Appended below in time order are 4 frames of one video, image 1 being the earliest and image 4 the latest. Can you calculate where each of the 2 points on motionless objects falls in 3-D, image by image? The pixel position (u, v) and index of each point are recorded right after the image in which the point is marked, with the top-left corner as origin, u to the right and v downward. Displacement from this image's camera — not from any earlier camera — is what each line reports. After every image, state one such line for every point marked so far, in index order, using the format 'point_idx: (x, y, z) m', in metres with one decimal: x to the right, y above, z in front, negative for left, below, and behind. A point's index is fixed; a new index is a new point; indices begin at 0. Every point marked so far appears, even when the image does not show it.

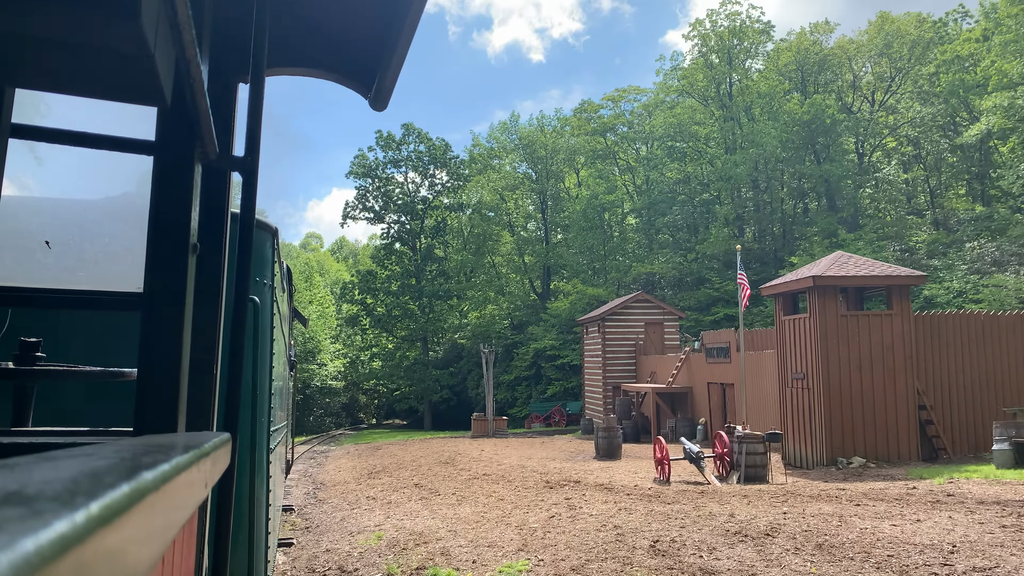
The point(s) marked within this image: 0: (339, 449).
0: (-4.0, -4.0, +16.9) m
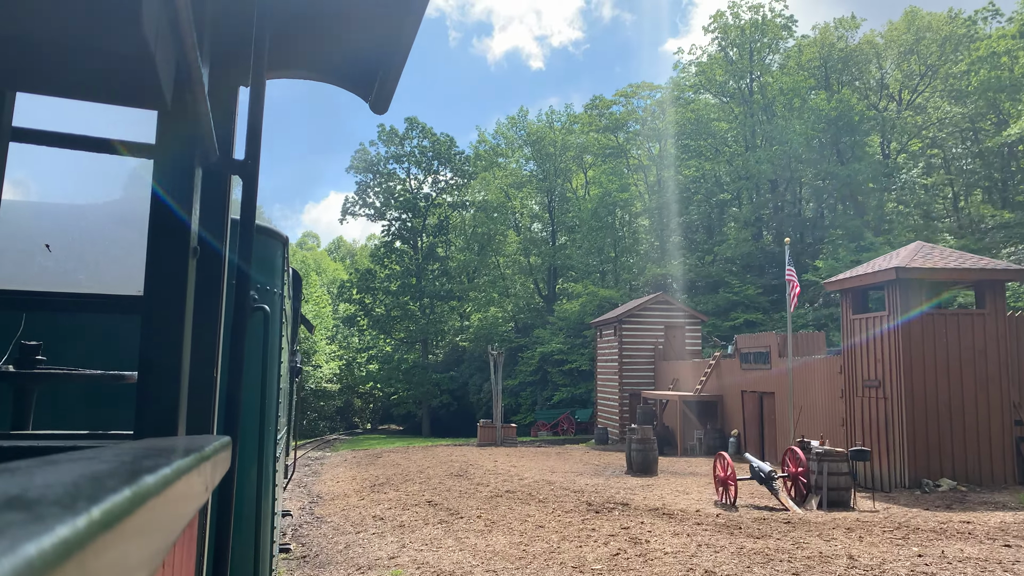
0: (-4.1, -4.0, +16.4) m
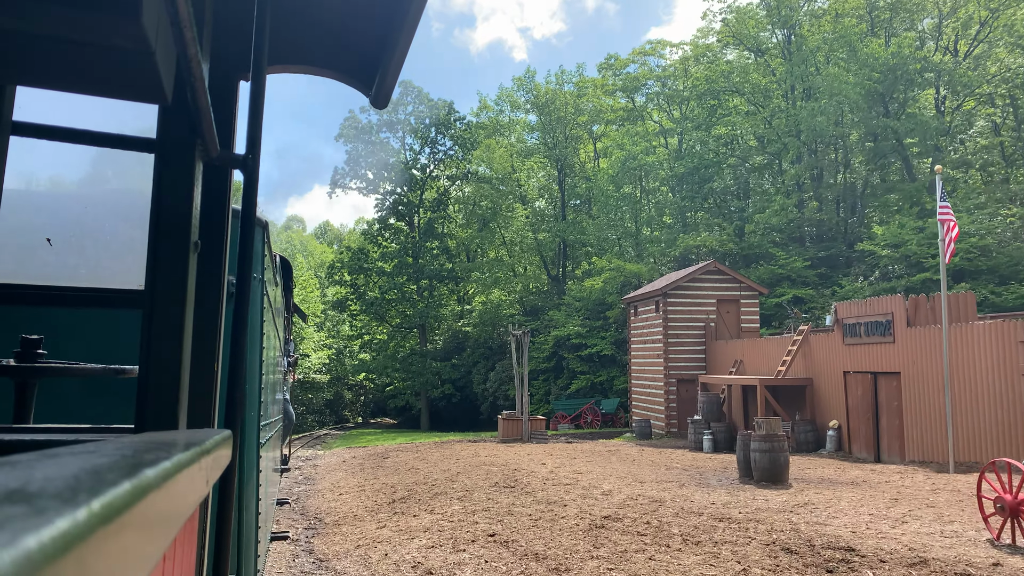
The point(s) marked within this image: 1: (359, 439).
0: (-4.1, -3.7, +15.5) m
1: (-4.5, -4.3, +19.8) m
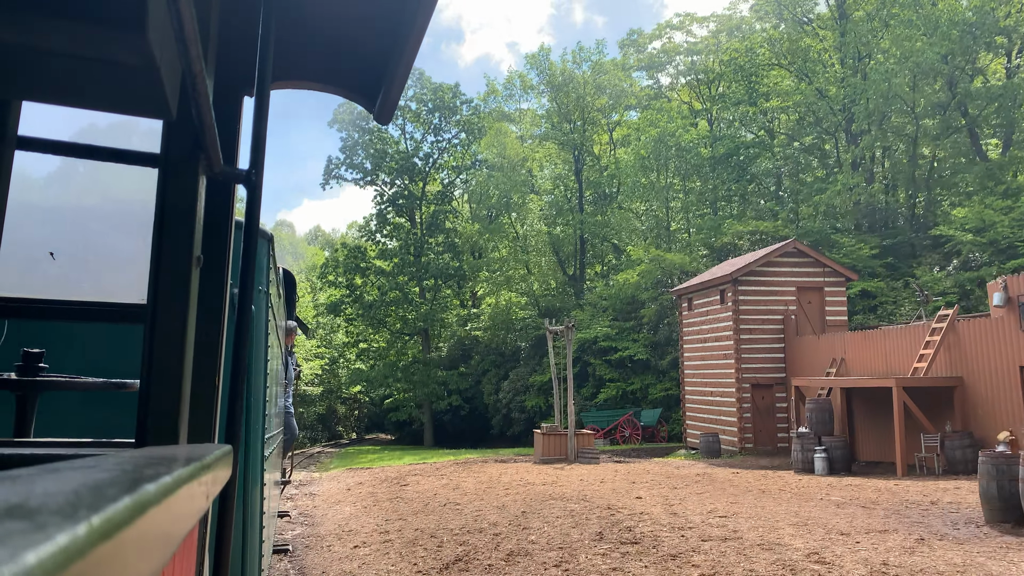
0: (-4.0, -3.9, +14.5) m
1: (-4.5, -4.5, +18.8) m
